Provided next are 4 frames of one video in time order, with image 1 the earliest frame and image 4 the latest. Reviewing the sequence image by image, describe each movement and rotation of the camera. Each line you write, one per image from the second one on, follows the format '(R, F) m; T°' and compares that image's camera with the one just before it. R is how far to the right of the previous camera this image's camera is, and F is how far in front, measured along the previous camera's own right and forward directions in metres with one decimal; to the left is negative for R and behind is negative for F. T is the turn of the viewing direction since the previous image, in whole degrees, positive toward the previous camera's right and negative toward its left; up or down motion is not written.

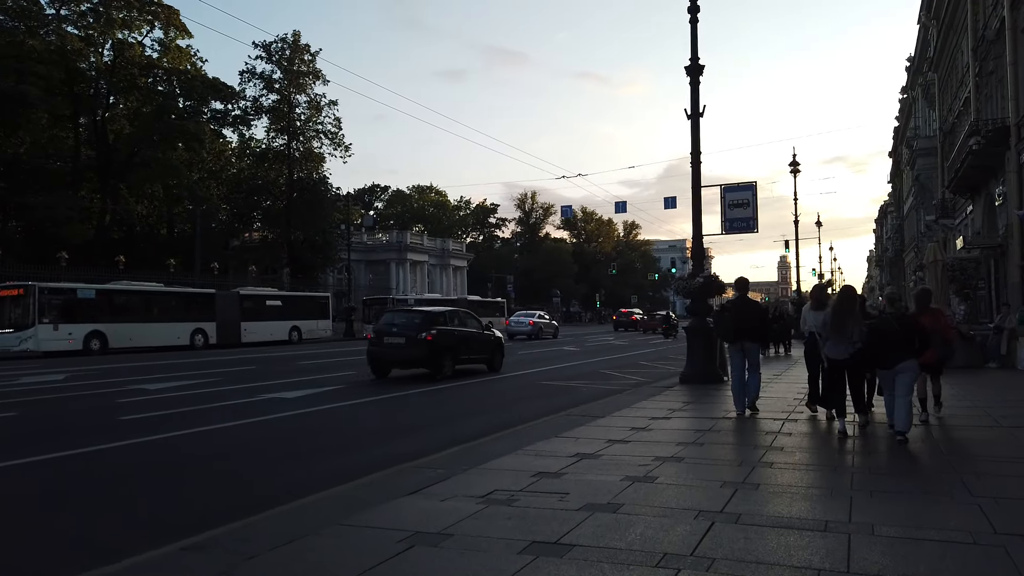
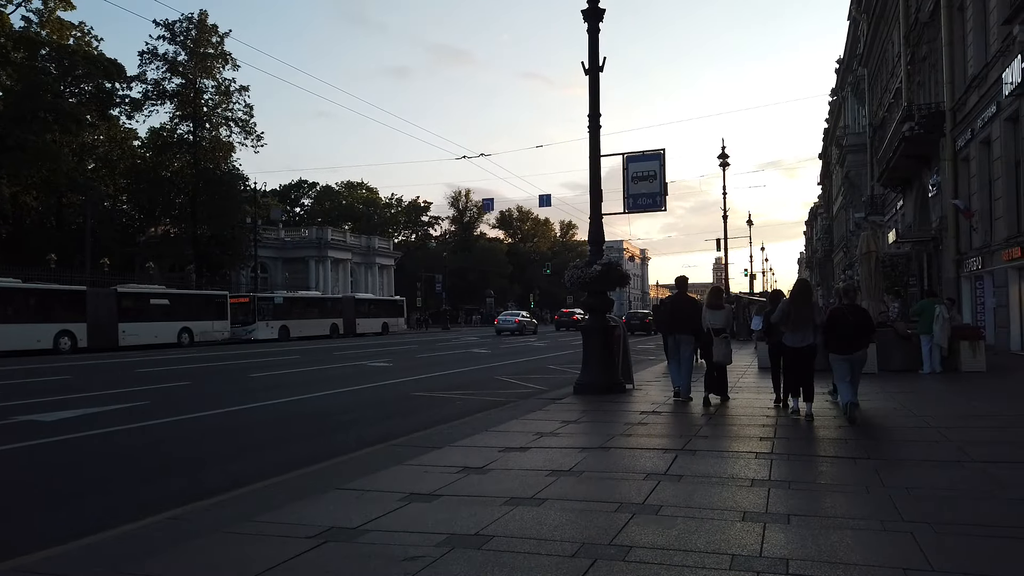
(+1.2, +2.7) m; +4°
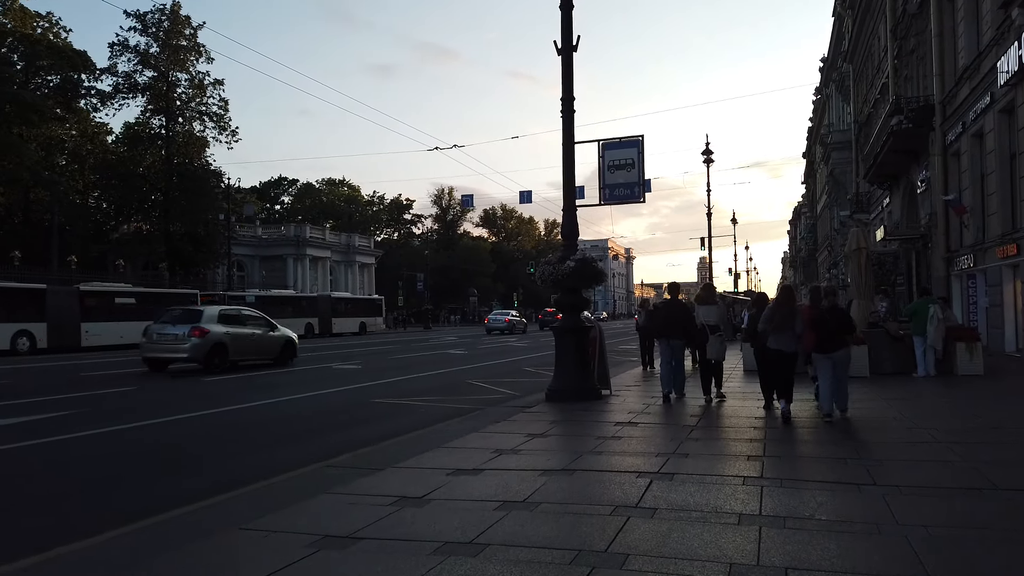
(+0.3, +1.0) m; +1°
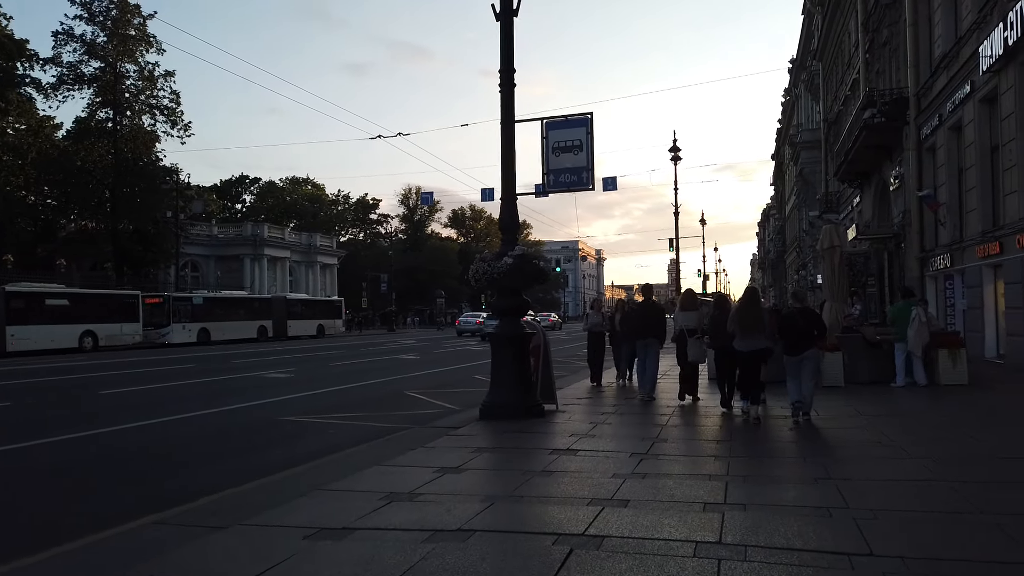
(+0.5, +1.5) m; +2°
